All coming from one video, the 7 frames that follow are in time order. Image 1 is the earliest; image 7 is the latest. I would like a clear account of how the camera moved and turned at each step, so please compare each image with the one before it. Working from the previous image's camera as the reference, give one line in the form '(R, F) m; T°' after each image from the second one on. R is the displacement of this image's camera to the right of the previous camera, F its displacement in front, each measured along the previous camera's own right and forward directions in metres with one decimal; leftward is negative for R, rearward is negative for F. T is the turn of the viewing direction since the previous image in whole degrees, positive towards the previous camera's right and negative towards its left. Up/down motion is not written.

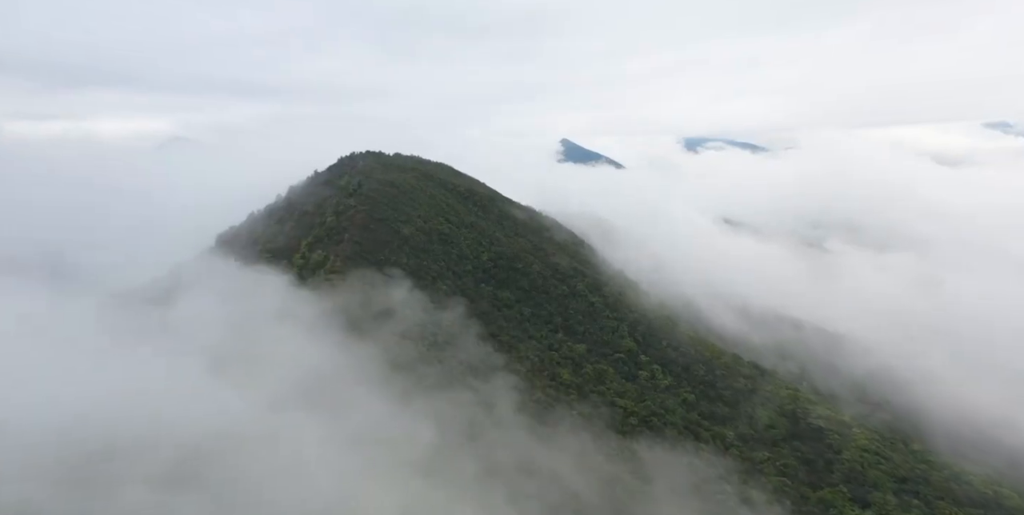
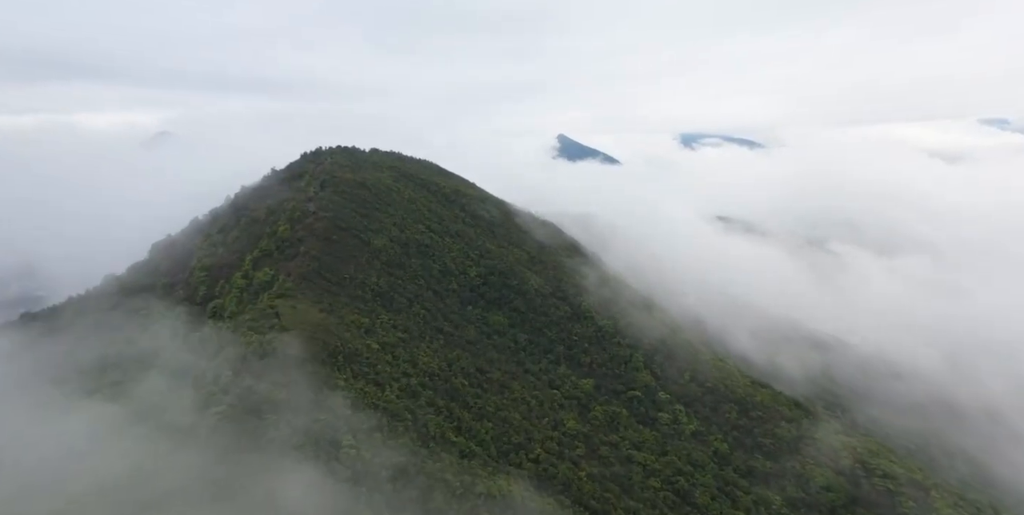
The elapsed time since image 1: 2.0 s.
(+0.6, +11.4) m; 0°
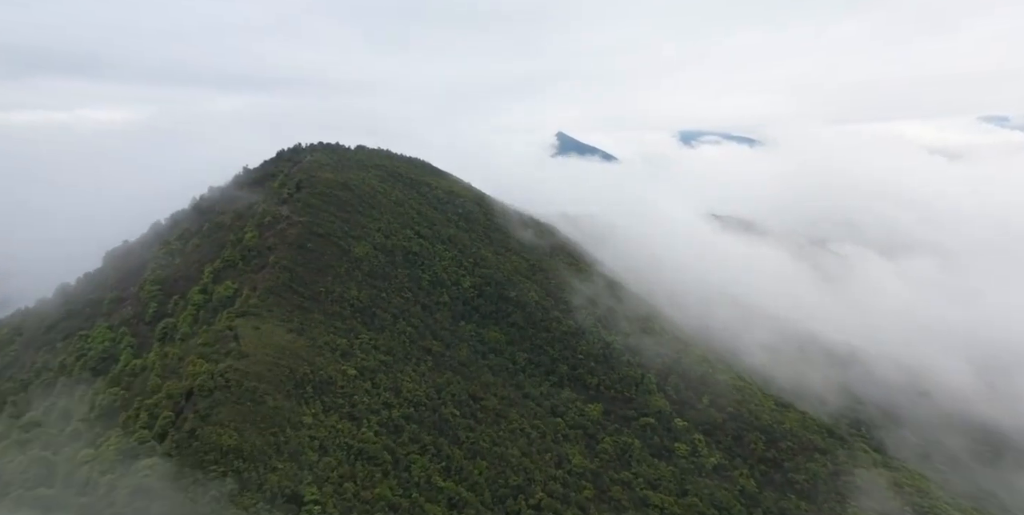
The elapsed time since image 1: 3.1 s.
(+0.1, +6.2) m; 0°
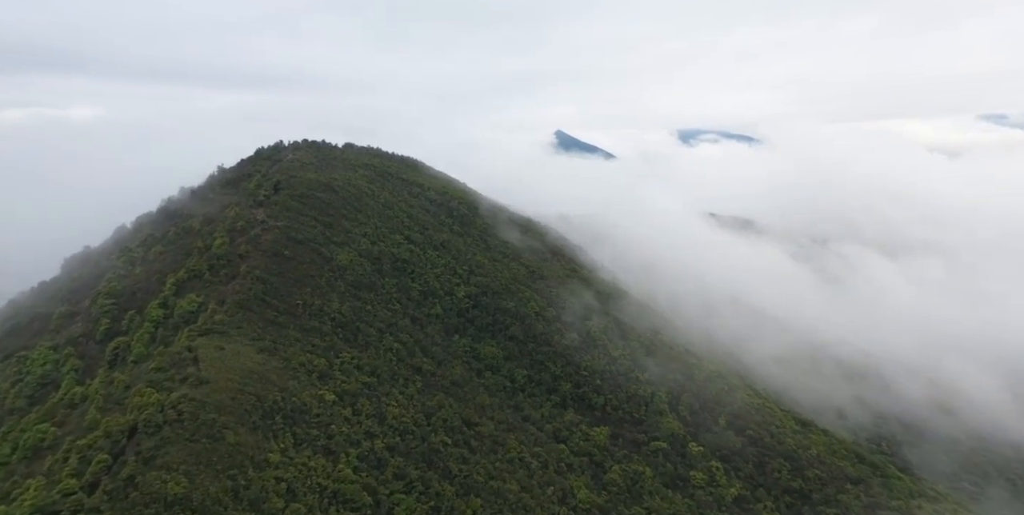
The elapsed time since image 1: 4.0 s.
(+0.1, +4.5) m; 0°
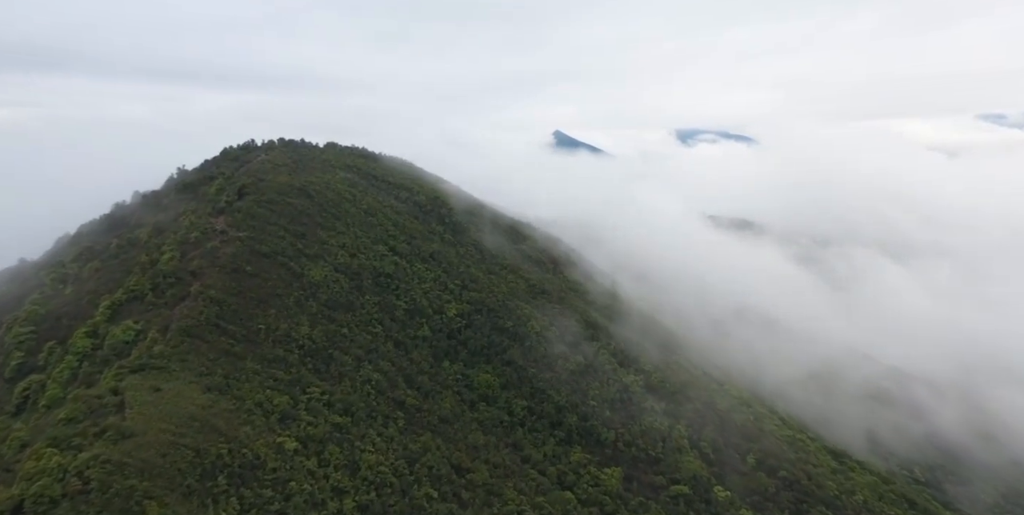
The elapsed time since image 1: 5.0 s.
(+0.1, +6.0) m; 0°
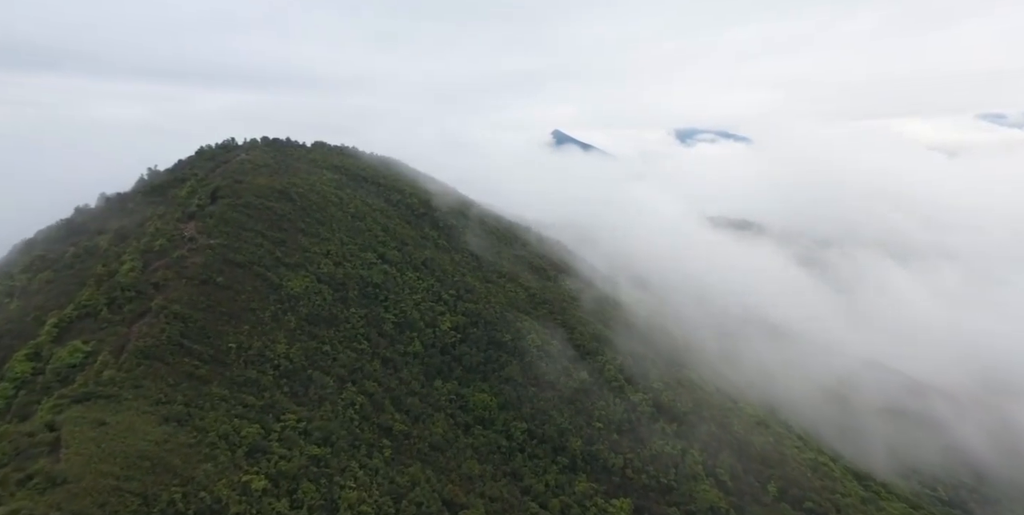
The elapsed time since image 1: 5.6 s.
(+0.1, +3.6) m; 0°
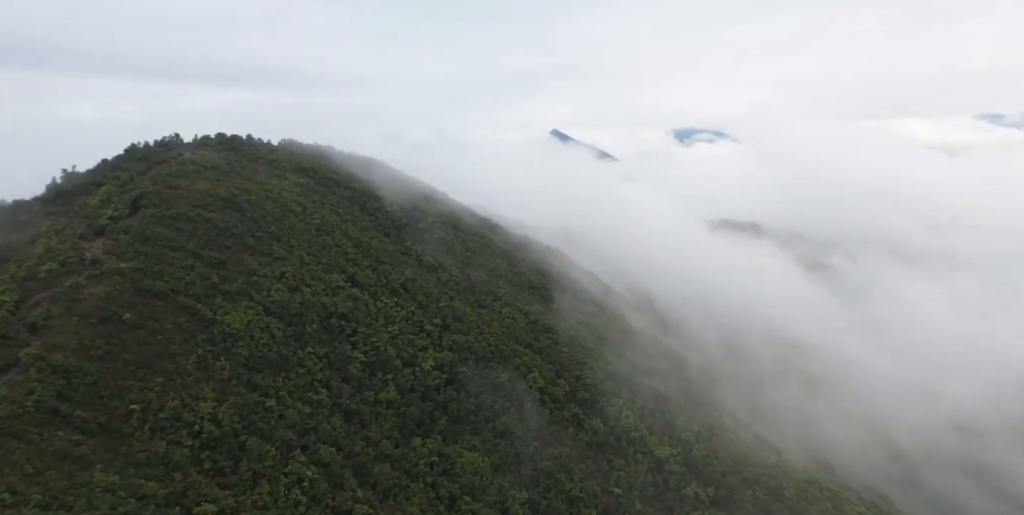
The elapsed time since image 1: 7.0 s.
(+0.1, +7.9) m; 0°
